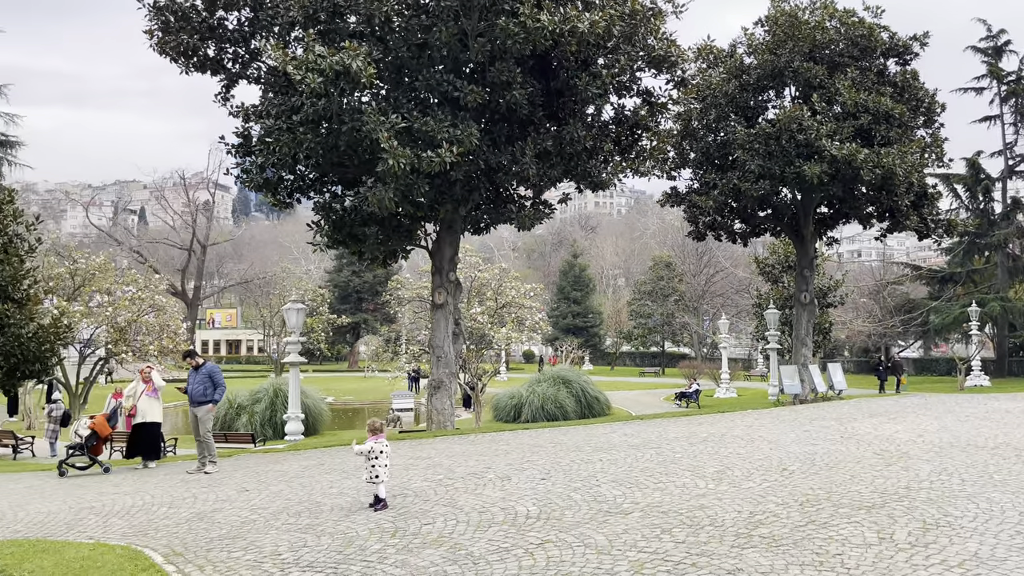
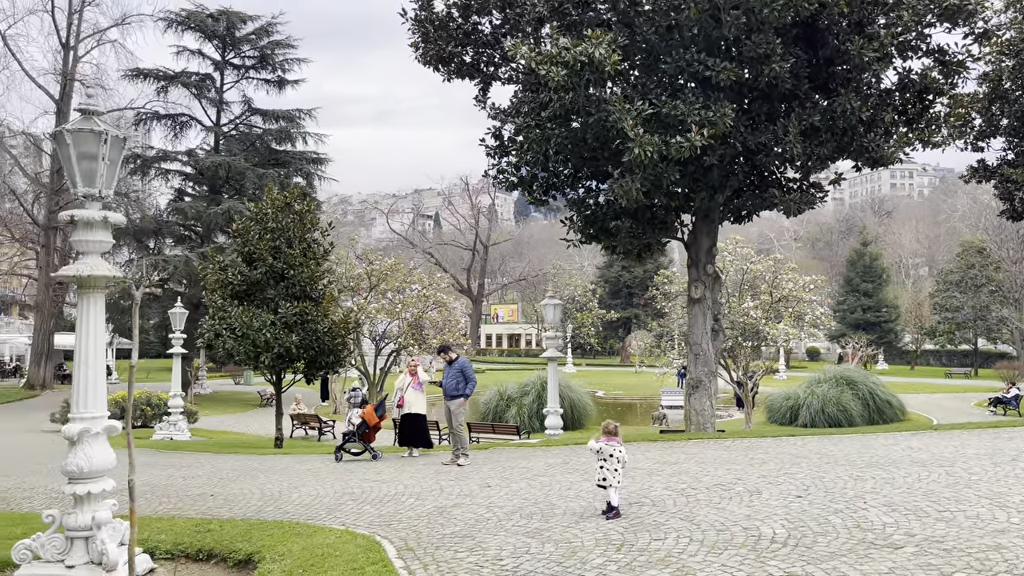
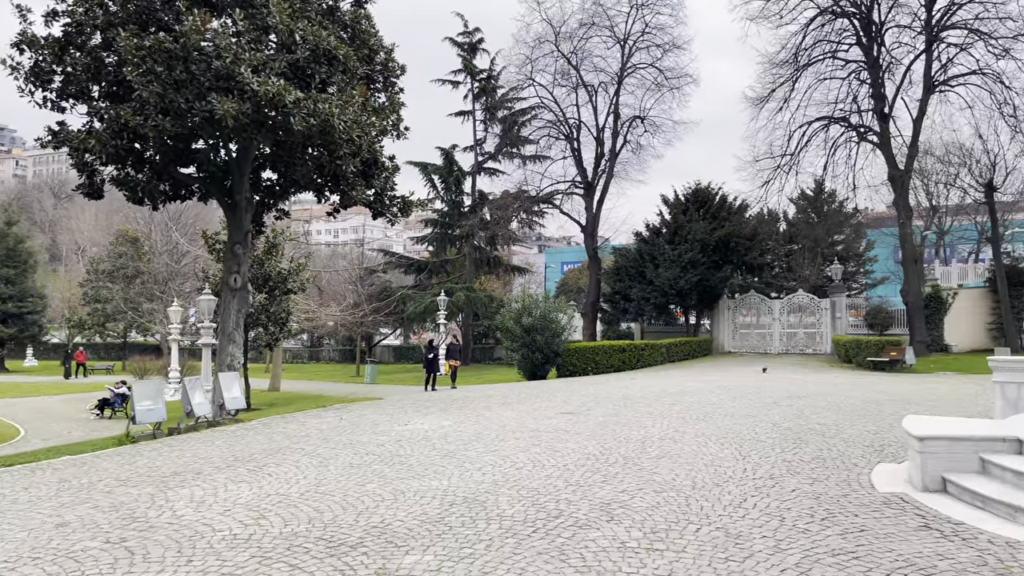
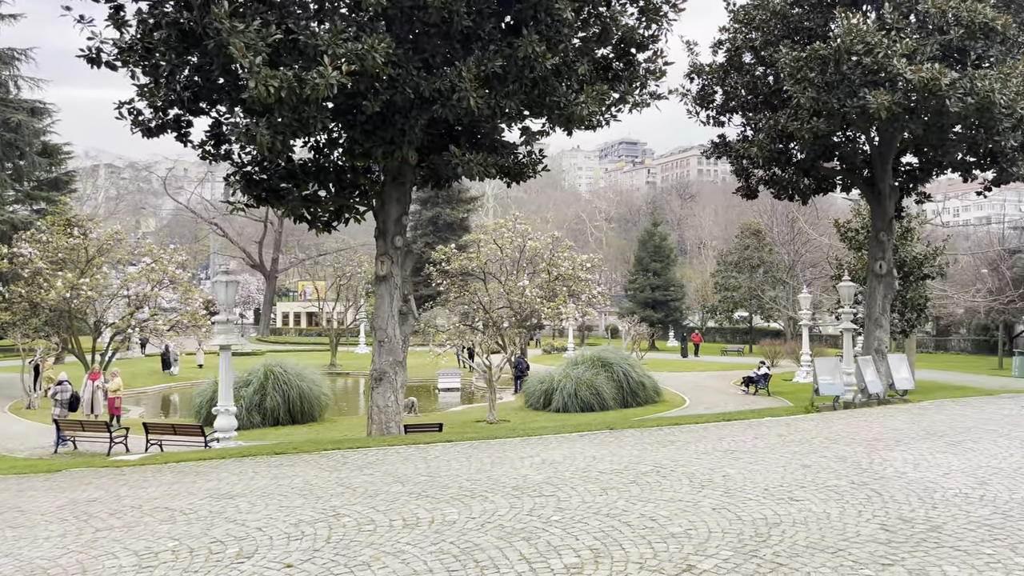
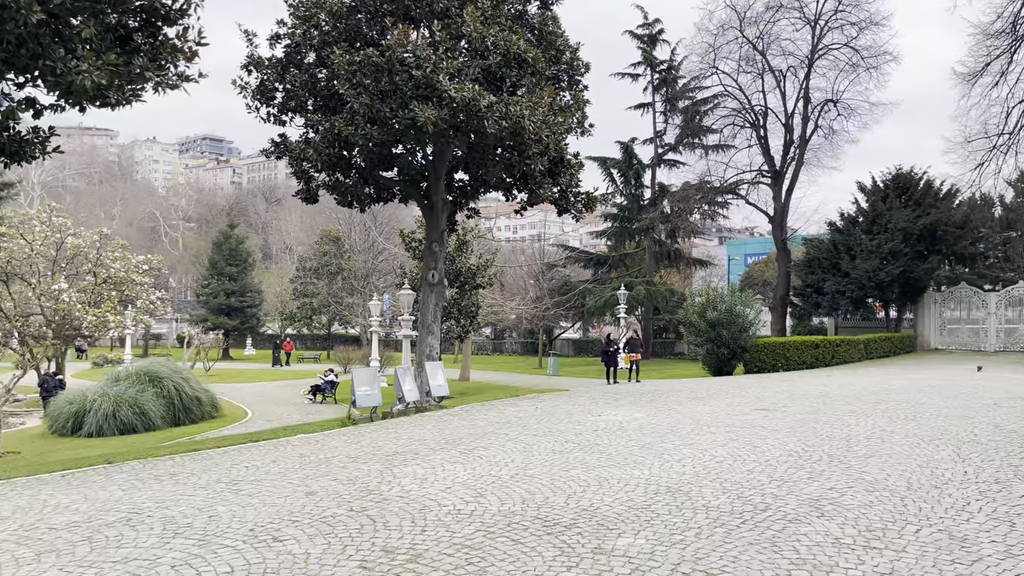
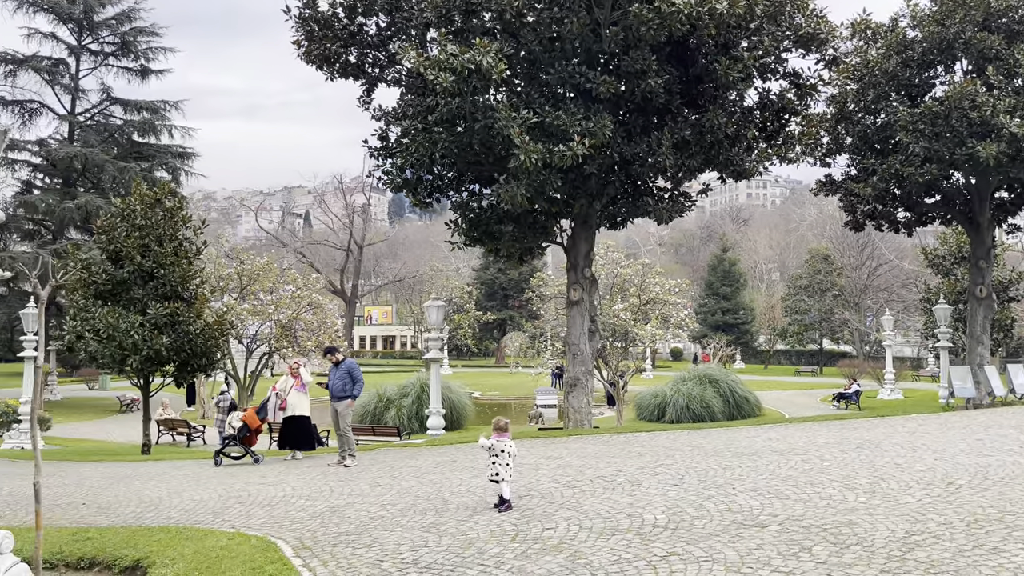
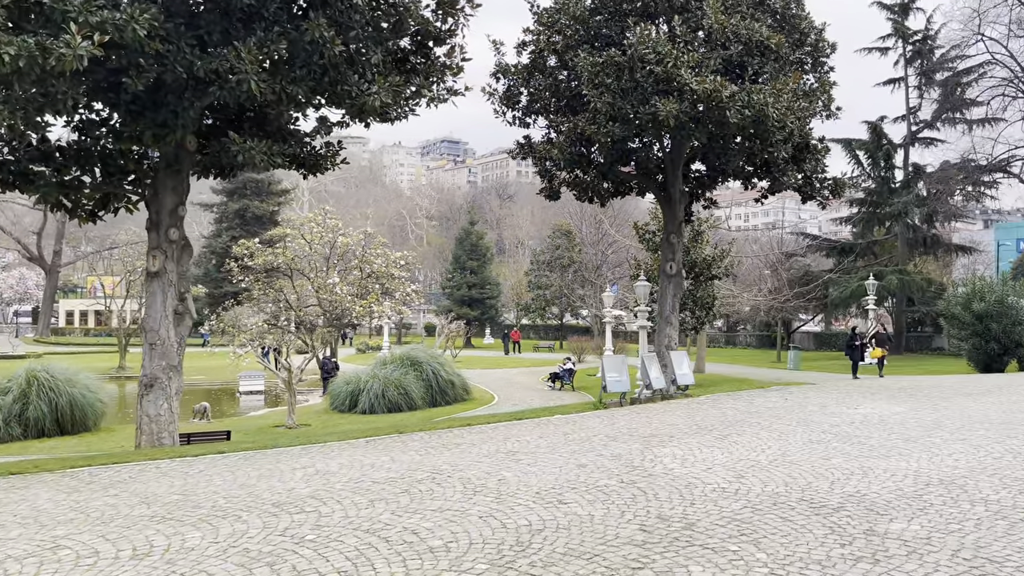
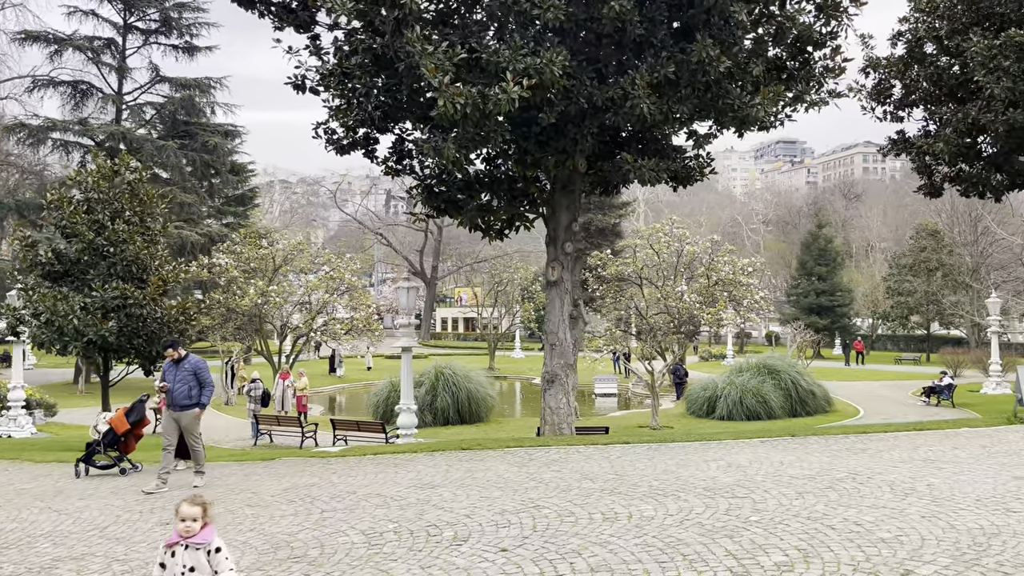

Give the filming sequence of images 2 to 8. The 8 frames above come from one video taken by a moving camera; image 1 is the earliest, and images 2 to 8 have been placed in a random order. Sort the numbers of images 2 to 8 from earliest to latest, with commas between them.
6, 2, 8, 4, 7, 5, 3
